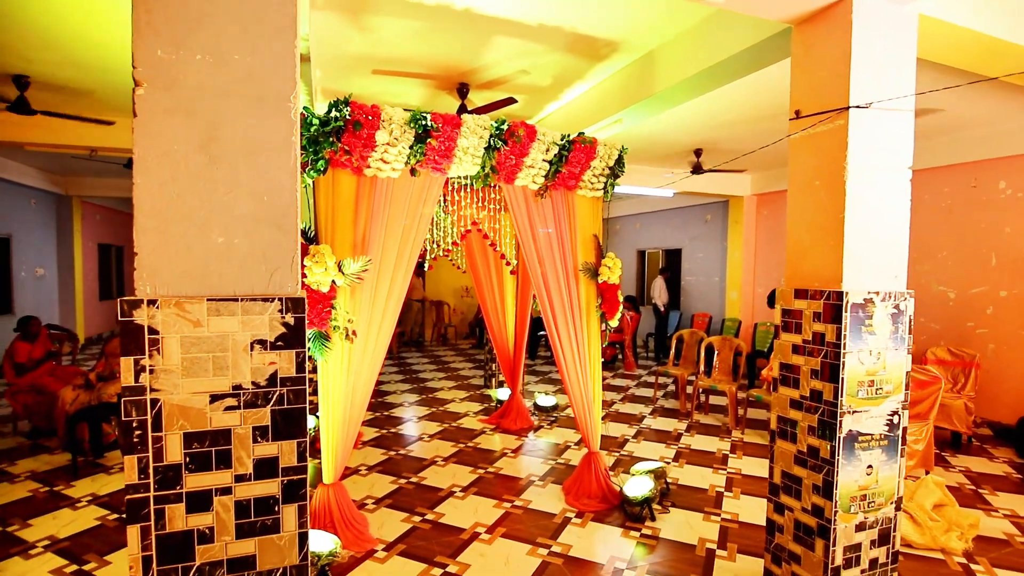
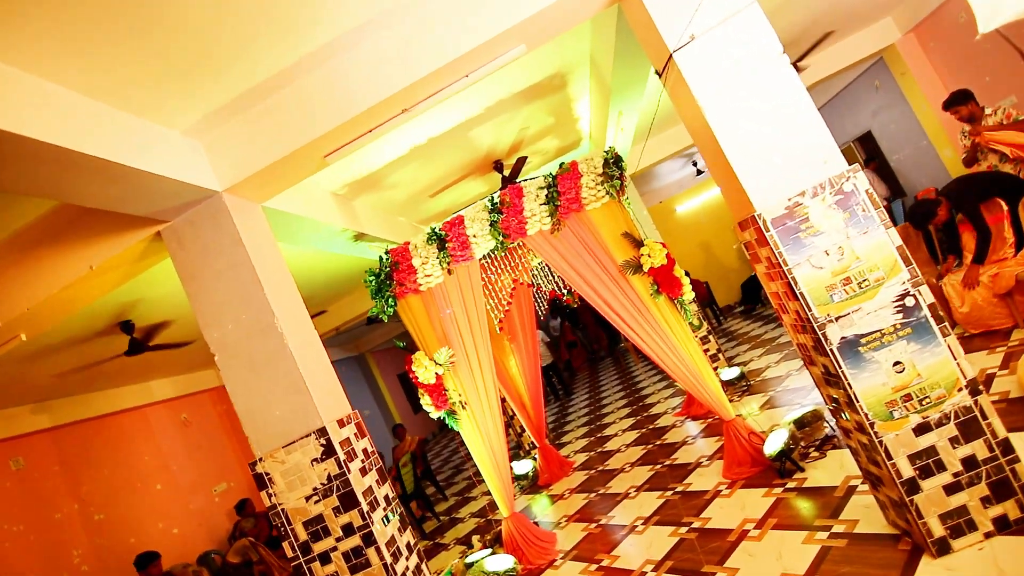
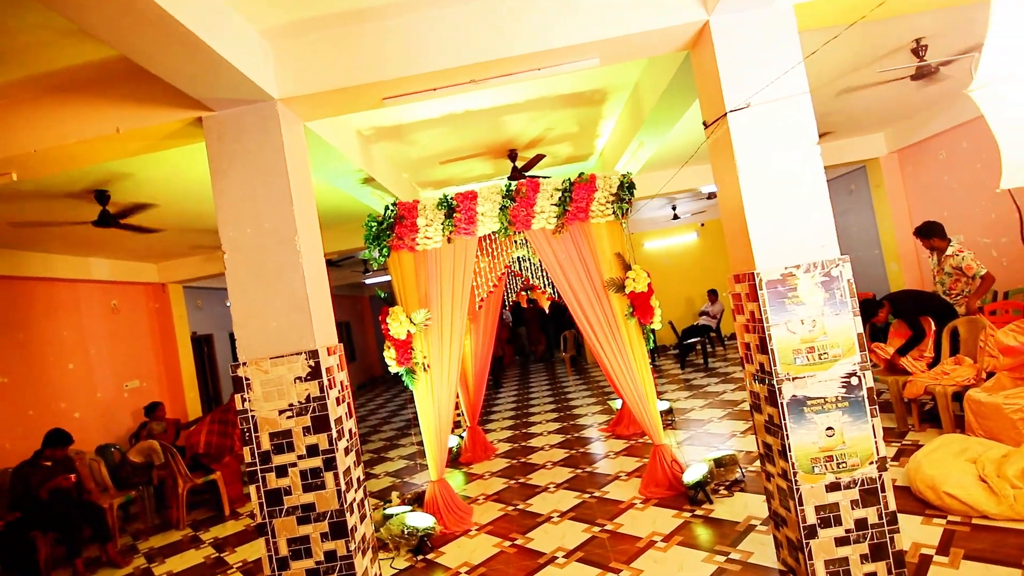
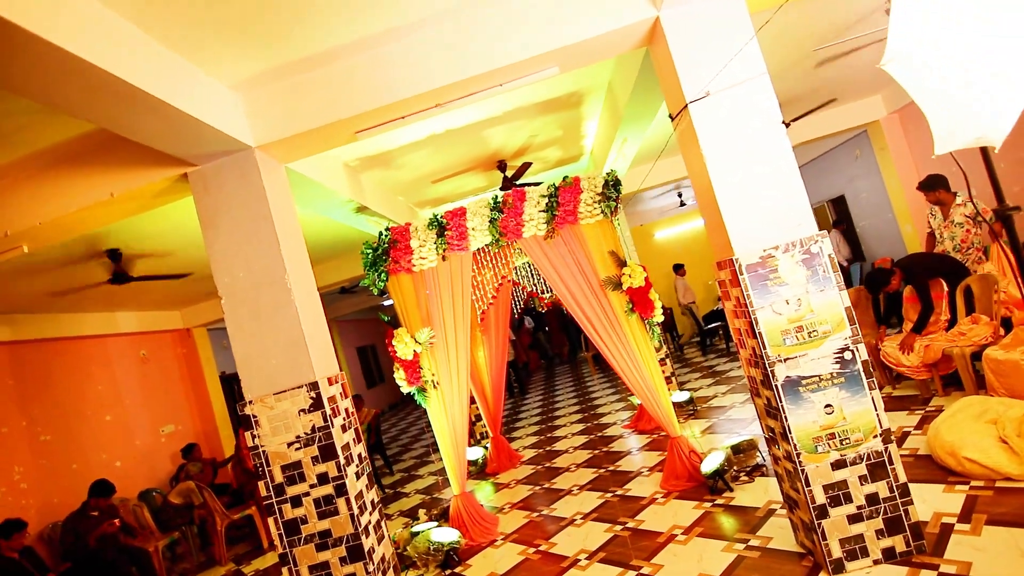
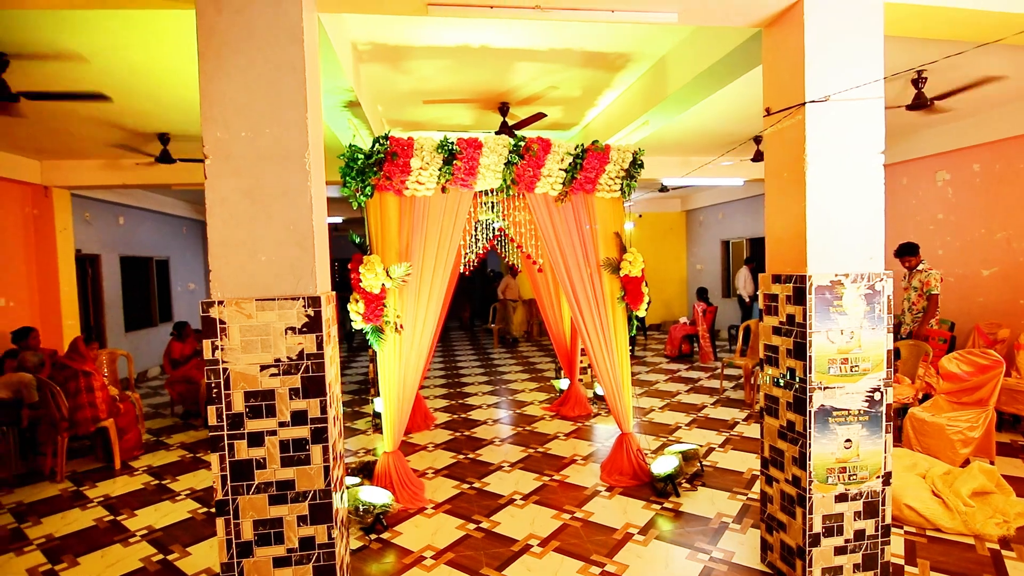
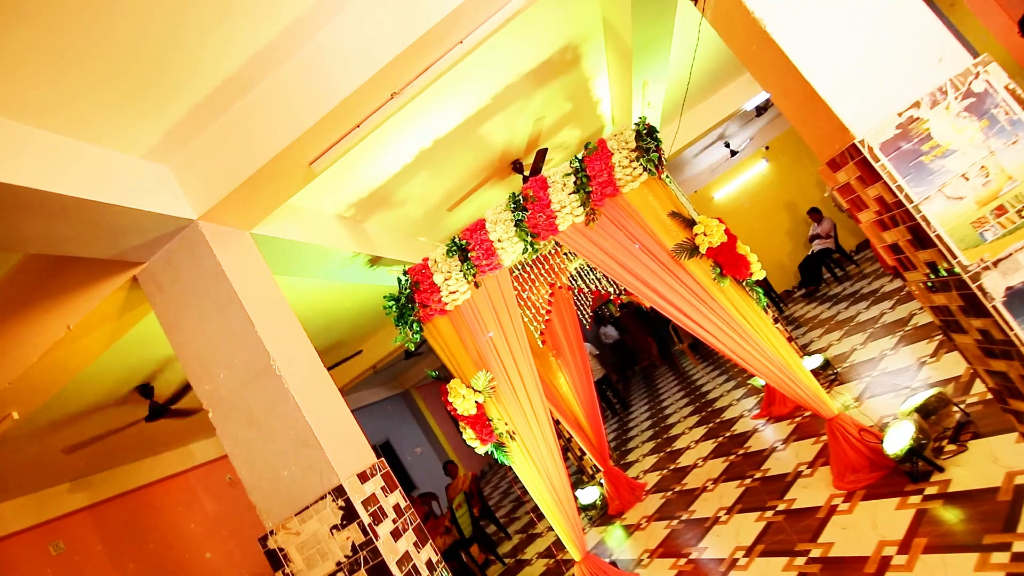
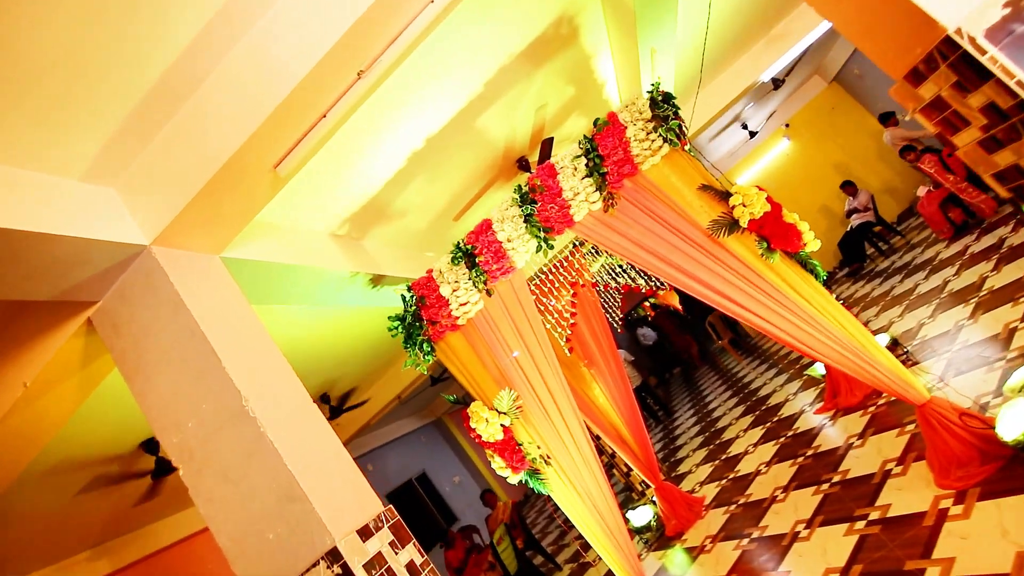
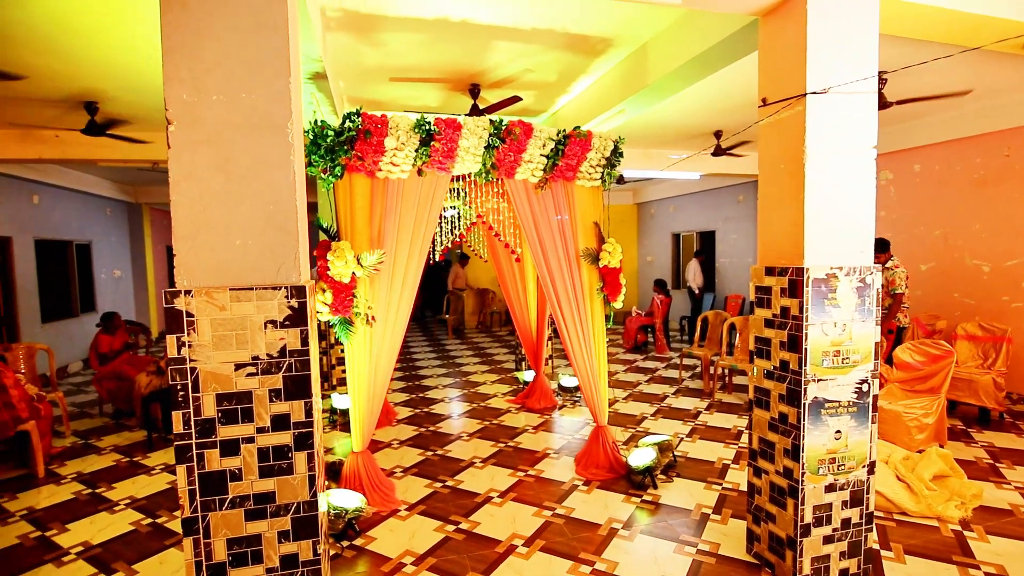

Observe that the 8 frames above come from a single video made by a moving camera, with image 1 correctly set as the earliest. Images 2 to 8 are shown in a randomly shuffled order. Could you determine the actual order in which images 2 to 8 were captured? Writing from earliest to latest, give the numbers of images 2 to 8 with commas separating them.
8, 5, 3, 4, 2, 6, 7
